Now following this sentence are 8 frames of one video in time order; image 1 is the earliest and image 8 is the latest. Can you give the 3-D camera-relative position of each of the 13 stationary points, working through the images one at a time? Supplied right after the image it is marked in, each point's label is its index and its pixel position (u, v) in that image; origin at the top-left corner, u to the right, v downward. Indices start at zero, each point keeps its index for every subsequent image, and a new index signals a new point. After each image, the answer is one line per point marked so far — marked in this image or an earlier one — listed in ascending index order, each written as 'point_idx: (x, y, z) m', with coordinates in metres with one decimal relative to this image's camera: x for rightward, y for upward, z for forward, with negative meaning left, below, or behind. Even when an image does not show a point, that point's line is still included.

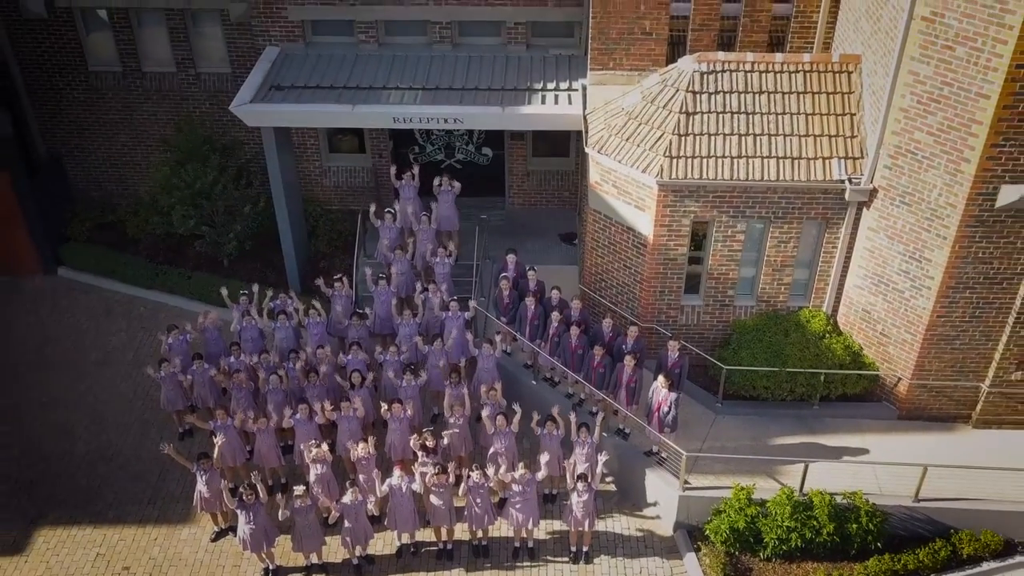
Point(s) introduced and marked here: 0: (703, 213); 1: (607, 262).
0: (+2.7, +1.1, +11.4) m
1: (+1.5, +0.4, +12.6) m
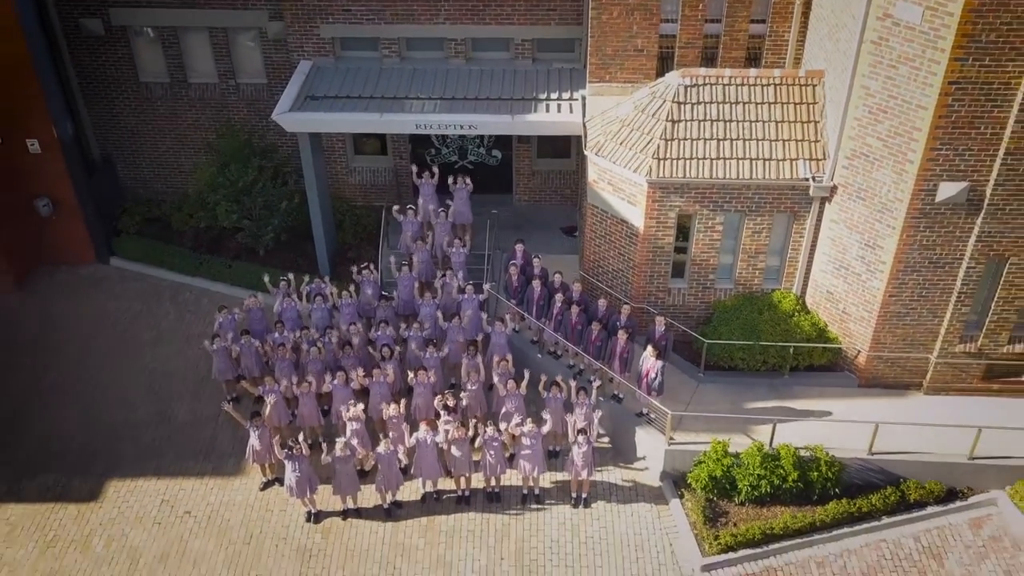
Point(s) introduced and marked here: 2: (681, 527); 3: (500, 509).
0: (+2.8, +1.3, +13.1) m
1: (+1.6, +0.7, +14.4) m
2: (+2.5, -3.6, +12.2) m
3: (-0.2, -3.4, +12.7) m
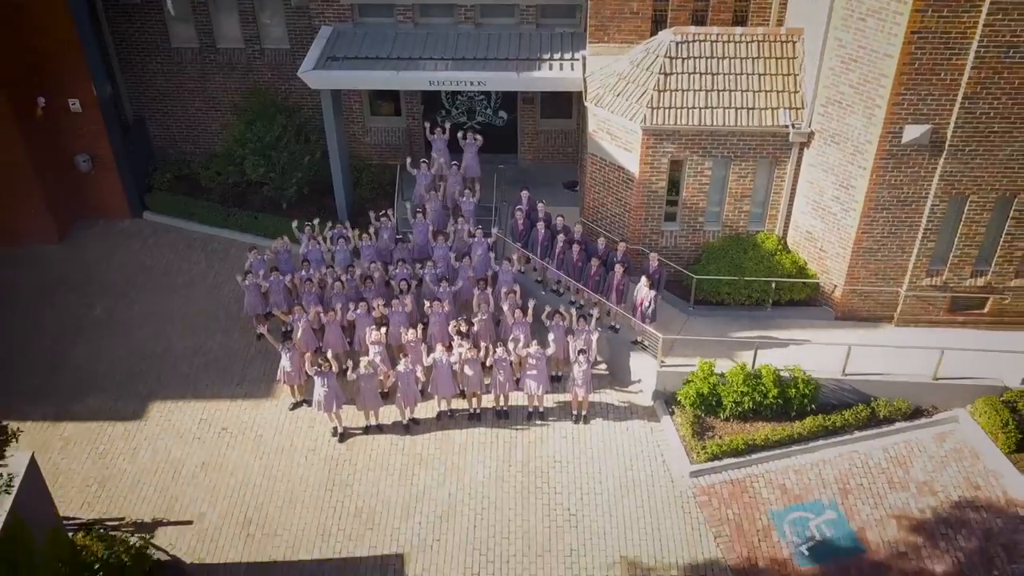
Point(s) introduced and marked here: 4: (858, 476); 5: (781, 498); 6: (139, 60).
0: (+2.9, +2.4, +14.4) m
1: (+1.7, +1.7, +15.6) m
2: (+2.6, -2.5, +13.5) m
3: (-0.1, -2.3, +14.0) m
4: (+5.5, -3.0, +12.9) m
5: (+4.2, -3.3, +12.6) m
6: (-8.3, +5.1, +18.2) m
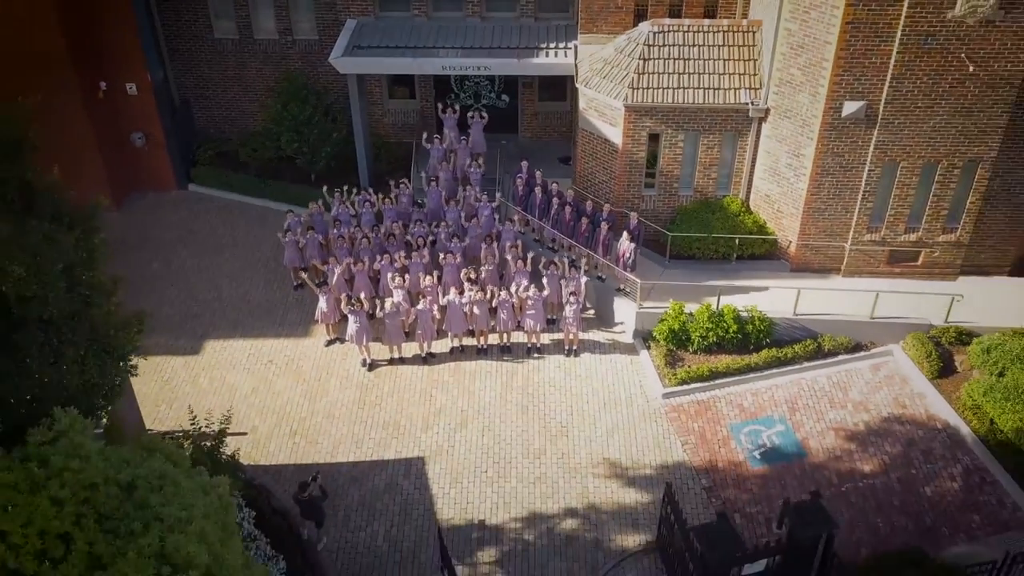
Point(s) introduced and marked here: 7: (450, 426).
0: (+3.0, +3.3, +16.8) m
1: (+1.8, +2.7, +18.1) m
2: (+2.7, -1.6, +16.0) m
3: (0.0, -1.4, +16.5) m
4: (+5.6, -2.1, +15.4) m
5: (+4.2, -2.3, +15.1) m
6: (-8.2, +6.0, +20.7) m
7: (-1.1, -2.5, +15.0) m
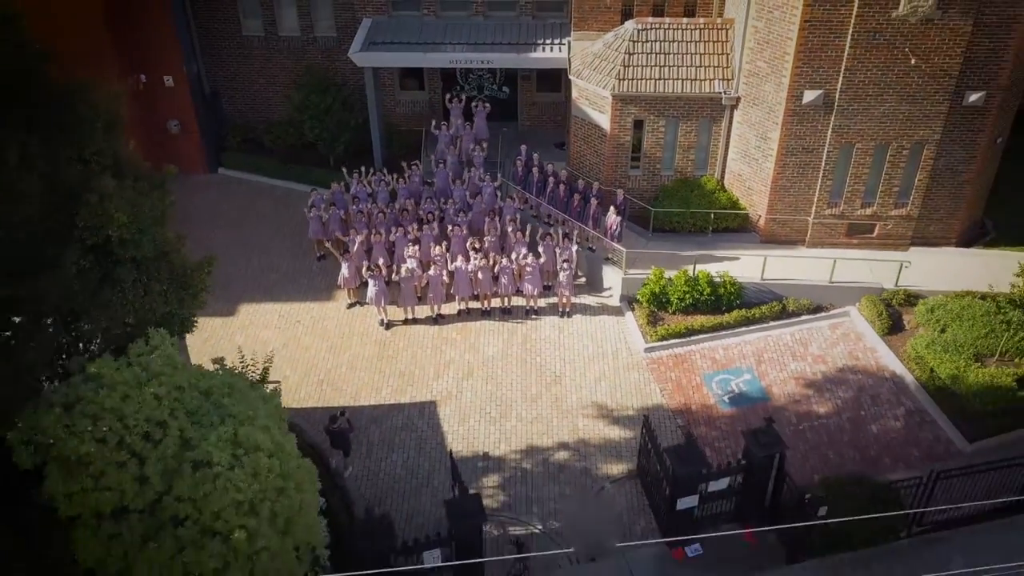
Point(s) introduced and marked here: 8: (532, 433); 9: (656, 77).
0: (+3.0, +4.0, +18.9) m
1: (+1.8, +3.4, +20.2) m
2: (+2.7, -0.9, +18.1) m
3: (0.0, -0.7, +18.6) m
4: (+5.6, -1.4, +17.5) m
5: (+4.2, -1.6, +17.2) m
6: (-8.2, +6.8, +22.8) m
7: (-1.1, -1.8, +17.1) m
8: (+0.4, -2.8, +15.9) m
9: (+3.3, +4.8, +18.6) m
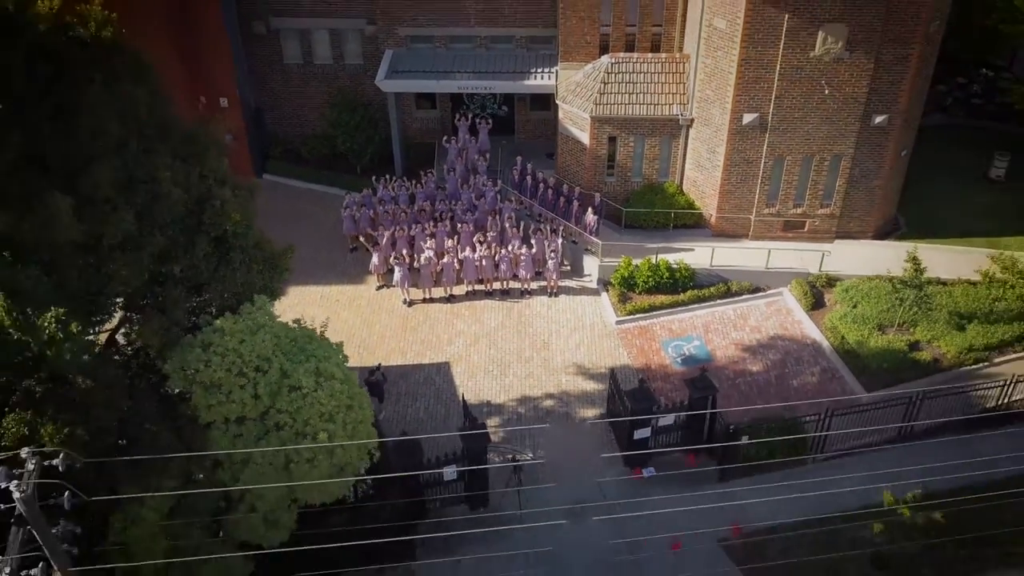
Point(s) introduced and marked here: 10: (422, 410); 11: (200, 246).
0: (+2.9, +4.5, +23.3) m
1: (+1.7, +3.8, +24.5) m
2: (+2.6, -0.5, +22.5) m
3: (-0.1, -0.3, +23.0) m
4: (+5.5, -1.0, +21.8) m
5: (+4.1, -1.2, +21.6) m
6: (-8.3, +7.2, +27.1) m
7: (-1.2, -1.4, +21.5) m
8: (+0.3, -2.4, +20.3) m
9: (+3.2, +5.2, +23.0) m
10: (-2.1, -2.9, +19.5) m
11: (-5.5, +0.7, +14.4) m
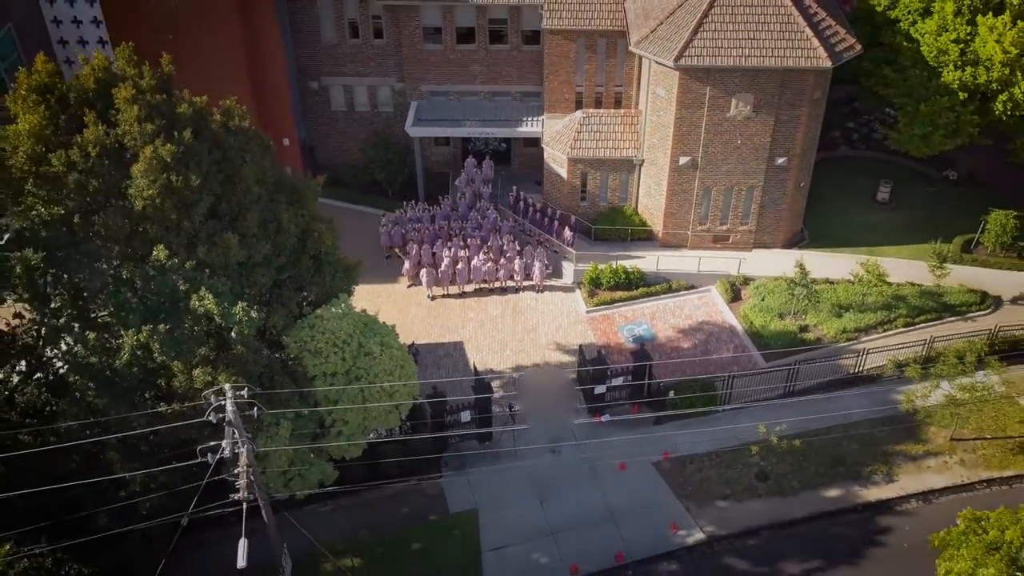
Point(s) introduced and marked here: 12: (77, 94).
0: (+2.8, +4.5, +30.9) m
1: (+1.6, +3.9, +32.1) m
2: (+2.5, -0.4, +30.1) m
3: (-0.2, -0.2, +30.6) m
4: (+5.4, -0.9, +29.5) m
5: (+4.0, -1.2, +29.2) m
6: (-8.5, +7.3, +34.6) m
7: (-1.3, -1.4, +29.2) m
8: (+0.2, -2.4, +27.9) m
9: (+3.1, +5.3, +30.6) m
10: (-2.3, -2.9, +27.1) m
11: (-5.6, +0.7, +22.0) m
12: (-10.2, +4.6, +19.1) m
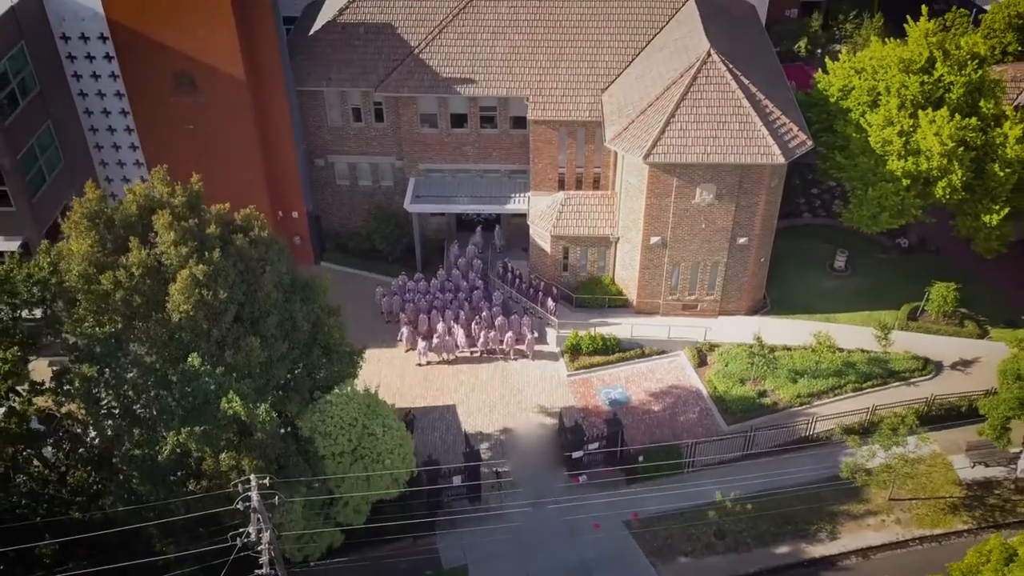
0: (+2.3, +1.9, +34.0) m
1: (+1.1, +1.2, +35.3) m
2: (+2.0, -3.1, +33.3) m
3: (-0.7, -2.9, +33.8) m
4: (+4.9, -3.6, +32.7) m
5: (+3.5, -3.8, +32.4) m
6: (-9.0, +4.6, +37.8) m
7: (-1.8, -4.1, +32.3) m
8: (-0.2, -5.1, +31.1) m
9: (+2.6, +2.6, +33.7) m
10: (-2.7, -5.6, +30.3) m
11: (-6.1, -2.0, +25.1) m
12: (-10.6, +1.9, +22.2) m
